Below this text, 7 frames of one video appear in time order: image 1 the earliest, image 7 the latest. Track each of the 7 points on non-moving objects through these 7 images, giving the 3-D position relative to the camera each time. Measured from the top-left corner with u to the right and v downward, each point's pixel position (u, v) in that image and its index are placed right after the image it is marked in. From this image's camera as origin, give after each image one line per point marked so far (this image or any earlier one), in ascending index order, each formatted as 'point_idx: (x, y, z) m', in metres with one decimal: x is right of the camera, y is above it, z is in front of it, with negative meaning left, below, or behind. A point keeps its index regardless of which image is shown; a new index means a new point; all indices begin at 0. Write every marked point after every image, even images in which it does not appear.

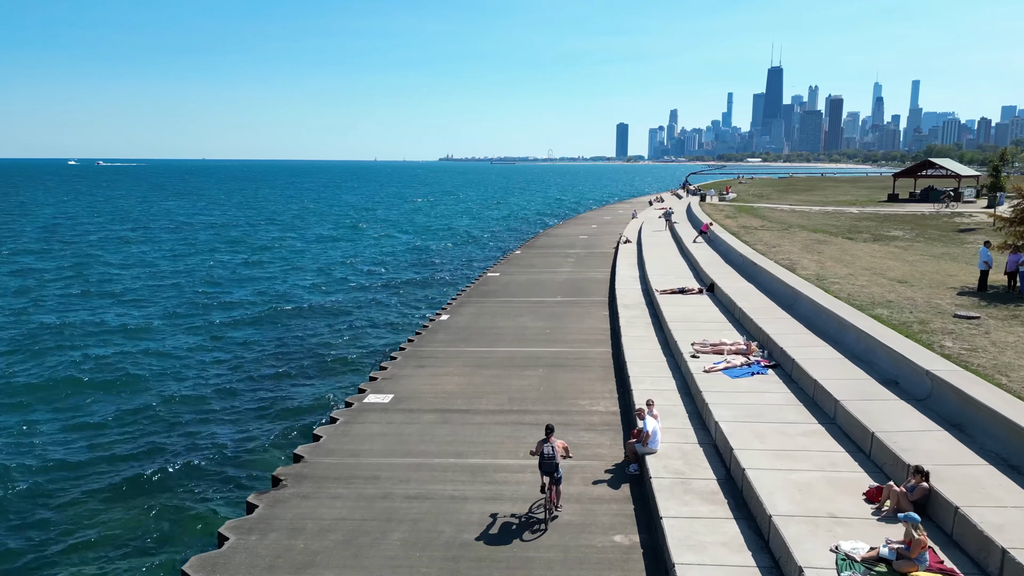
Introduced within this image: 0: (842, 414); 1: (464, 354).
0: (+5.1, -2.0, +11.5) m
1: (-1.3, -1.7, +19.3) m
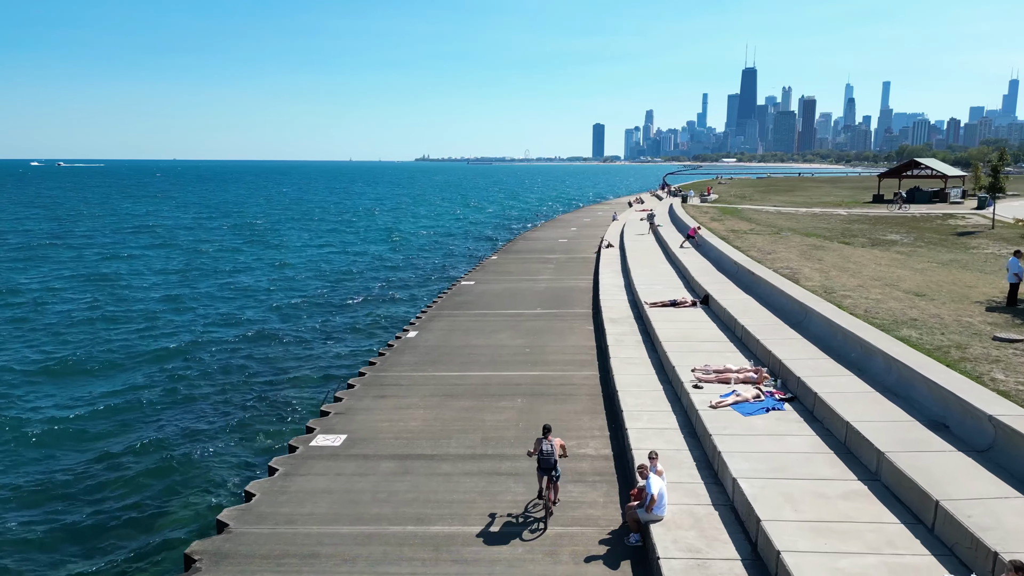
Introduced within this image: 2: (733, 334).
0: (+4.8, -2.3, +9.4) m
1: (-1.8, -2.1, +17.0) m
2: (+5.2, -1.1, +17.3) m
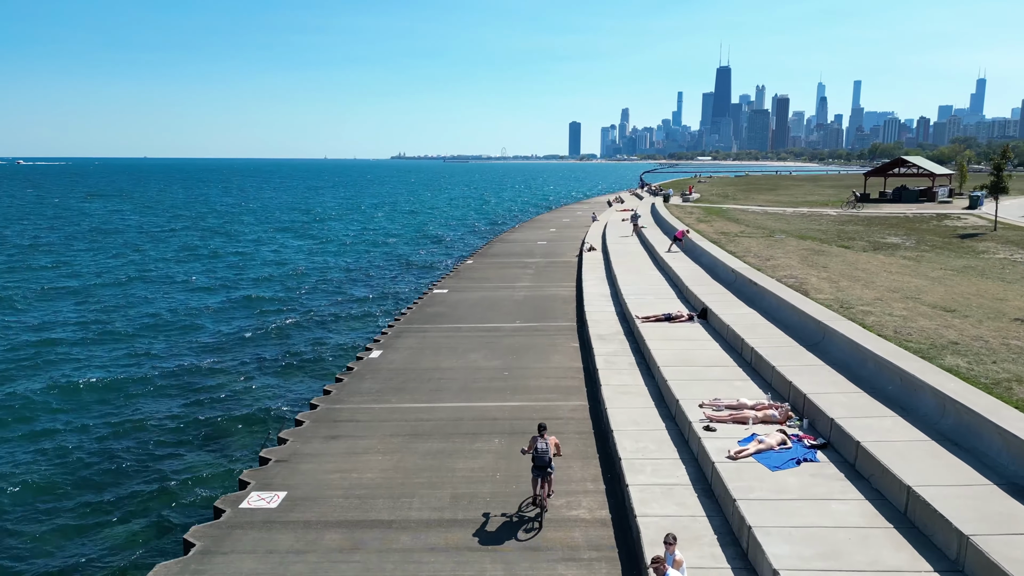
0: (+4.5, -2.7, +7.2) m
1: (-2.3, -2.5, +14.6) m
2: (+4.7, -1.4, +15.1) m
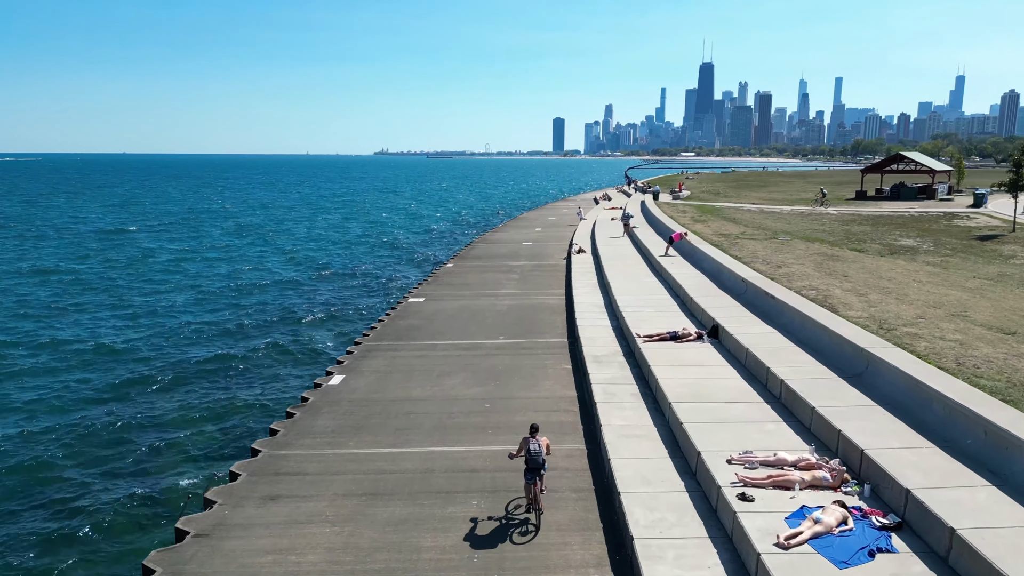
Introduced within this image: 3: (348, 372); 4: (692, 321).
0: (+4.4, -3.0, +4.8) m
1: (-2.6, -2.8, +12.0) m
2: (+4.4, -1.8, +12.7) m
3: (-3.8, -2.0, +17.1) m
4: (+4.4, -0.8, +18.2) m
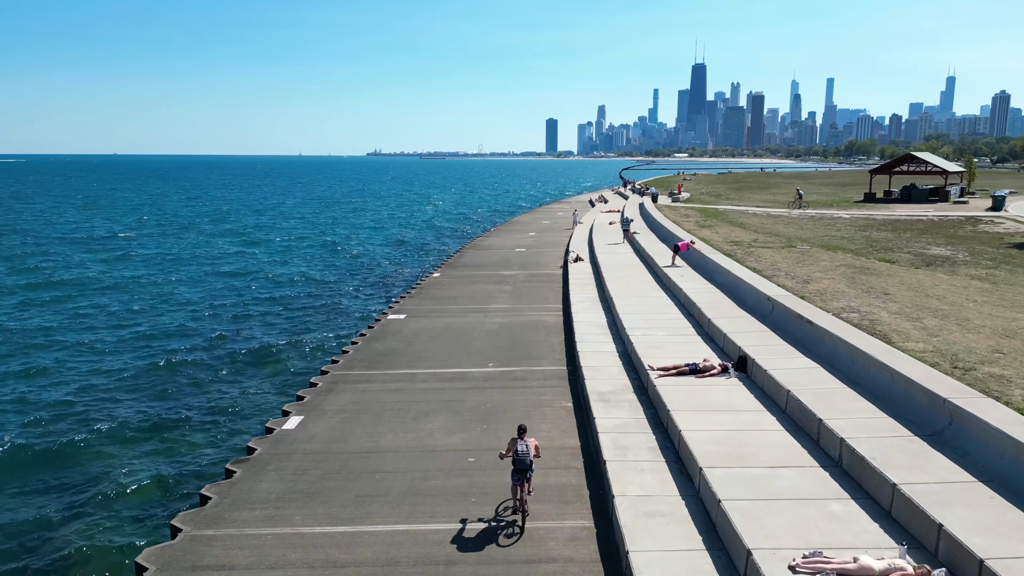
0: (+4.3, -3.5, +2.2) m
1: (-2.8, -3.3, +9.4) m
2: (+4.2, -2.2, +10.1) m
3: (-4.0, -2.4, +14.4) m
4: (+4.2, -1.3, +15.6) m
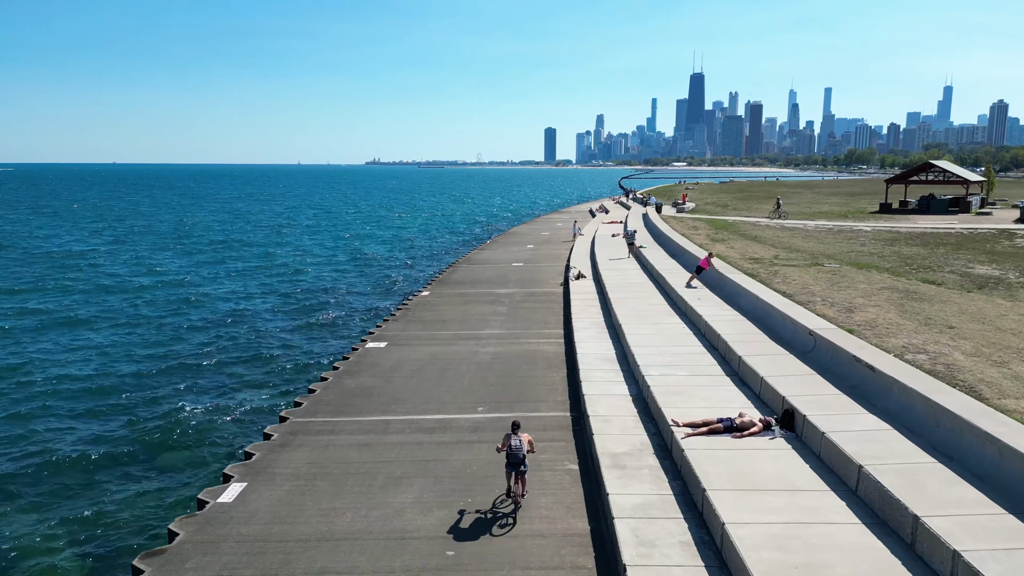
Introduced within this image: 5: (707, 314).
0: (+4.2, -3.9, -0.5) m
1: (-2.9, -3.8, +6.7) m
2: (+4.1, -2.8, +7.4) m
3: (-4.1, -3.0, +11.7) m
4: (+4.1, -1.9, +12.9) m
5: (+4.8, -0.6, +18.2) m
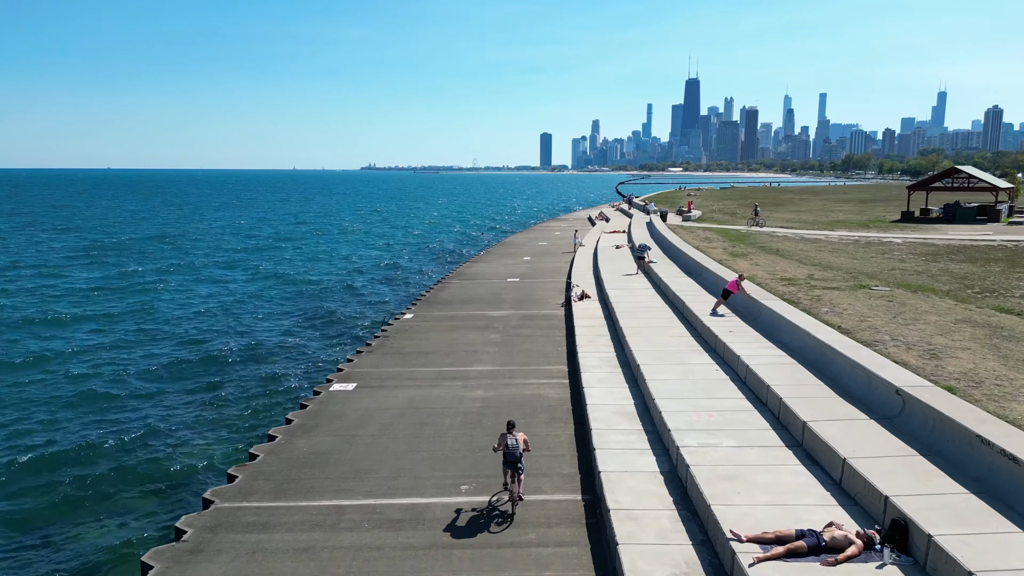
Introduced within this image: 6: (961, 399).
0: (+4.2, -4.5, -3.9) m
1: (-2.9, -4.4, +3.2) m
2: (+4.0, -3.4, +4.0) m
3: (-4.2, -3.6, +8.3) m
4: (+4.0, -2.5, +9.6) m
5: (+4.7, -1.3, +14.8) m
6: (+6.2, -1.5, +10.2) m
